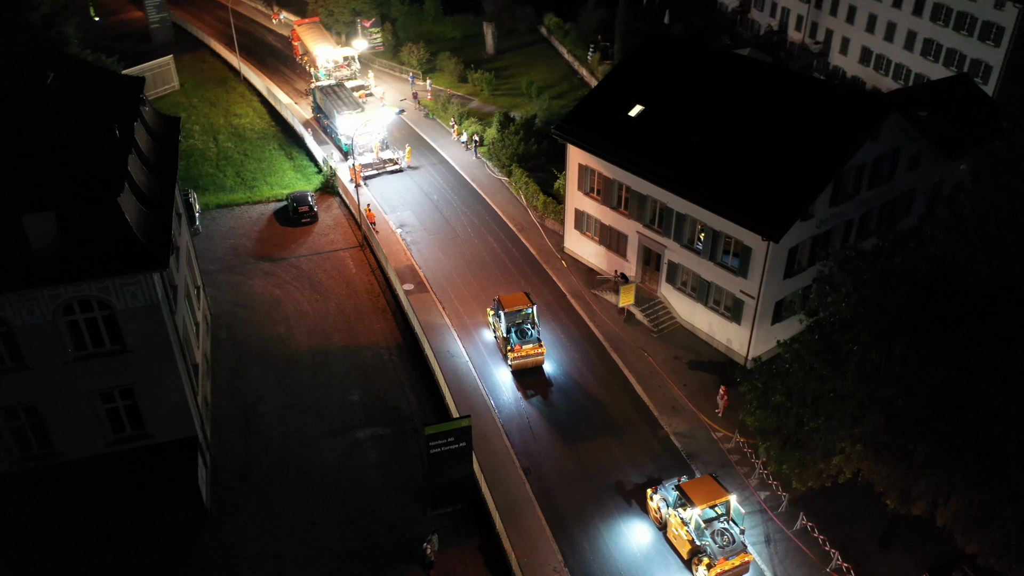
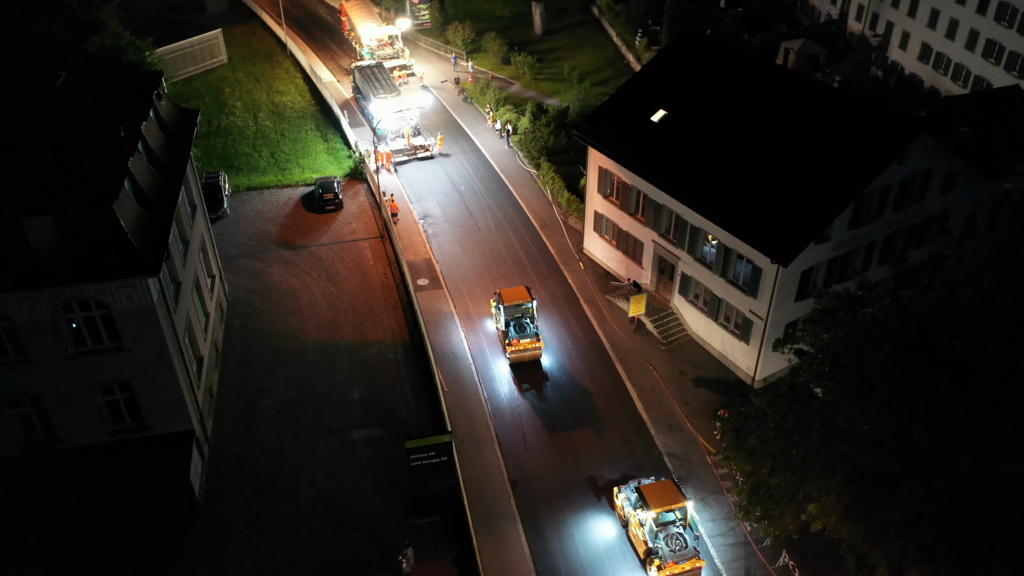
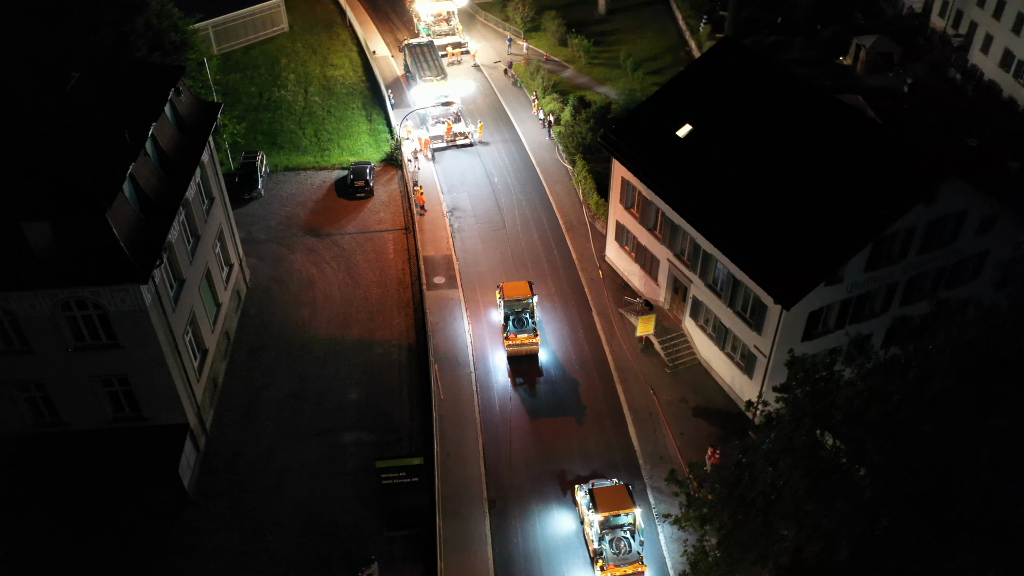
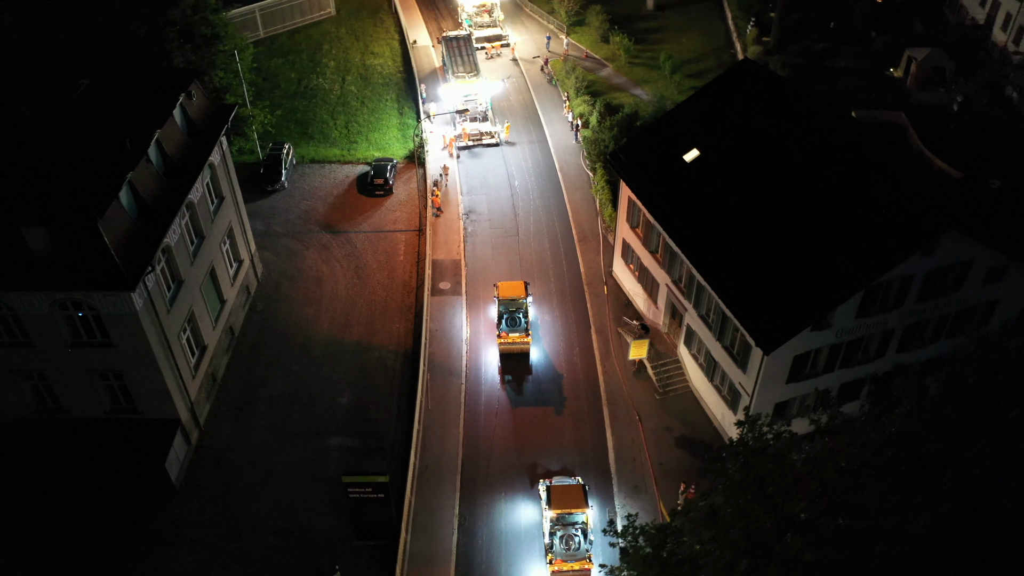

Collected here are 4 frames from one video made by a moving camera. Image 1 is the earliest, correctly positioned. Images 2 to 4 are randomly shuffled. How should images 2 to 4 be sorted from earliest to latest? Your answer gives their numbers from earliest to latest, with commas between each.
2, 3, 4
